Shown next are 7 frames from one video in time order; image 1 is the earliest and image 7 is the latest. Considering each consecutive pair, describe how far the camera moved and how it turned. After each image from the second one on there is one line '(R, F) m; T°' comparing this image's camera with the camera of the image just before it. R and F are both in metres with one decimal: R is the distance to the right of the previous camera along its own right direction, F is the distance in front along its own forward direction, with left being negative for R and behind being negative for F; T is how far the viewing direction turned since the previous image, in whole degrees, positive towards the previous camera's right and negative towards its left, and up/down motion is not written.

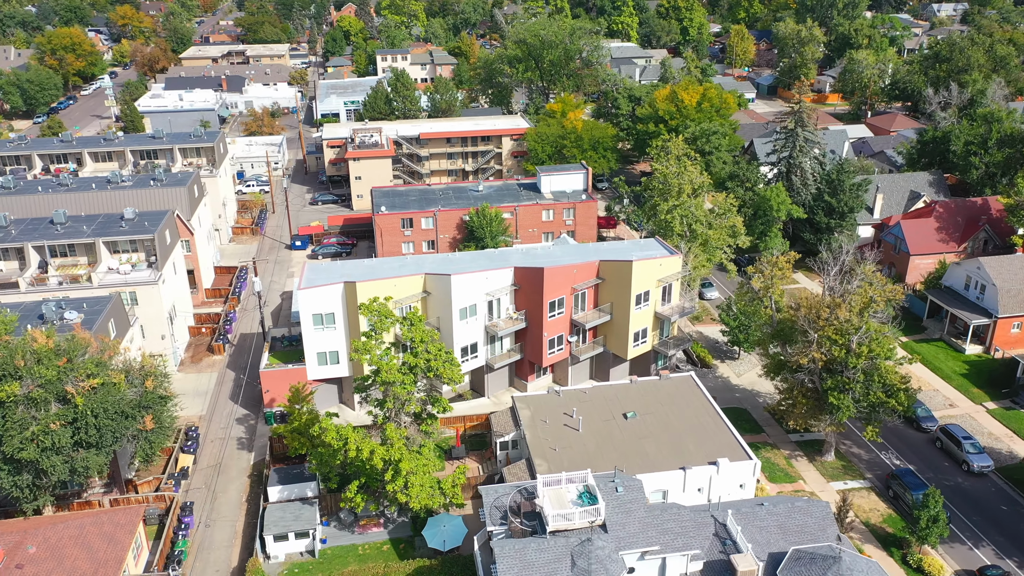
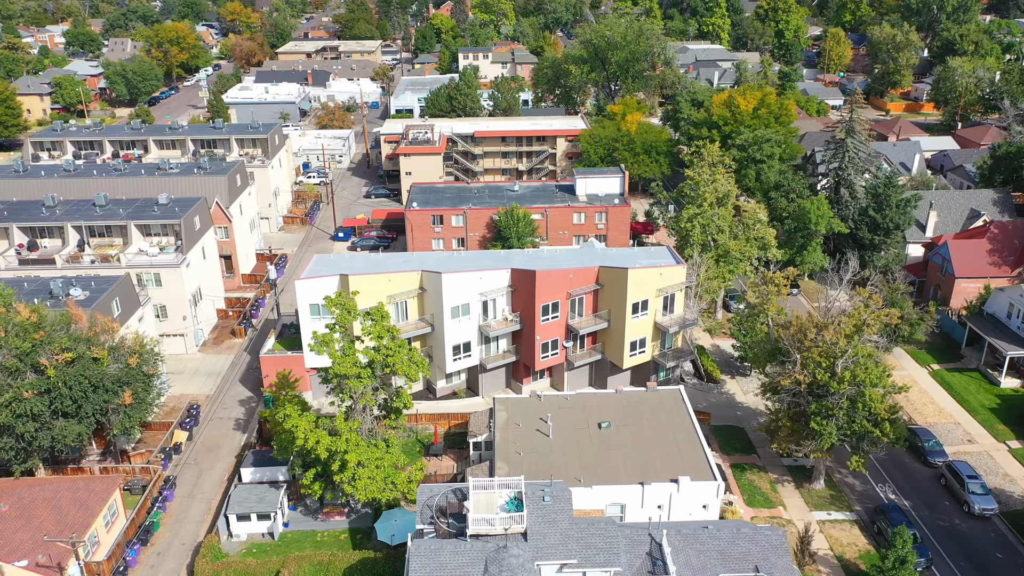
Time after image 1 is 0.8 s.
(+5.3, +0.4) m; -7°
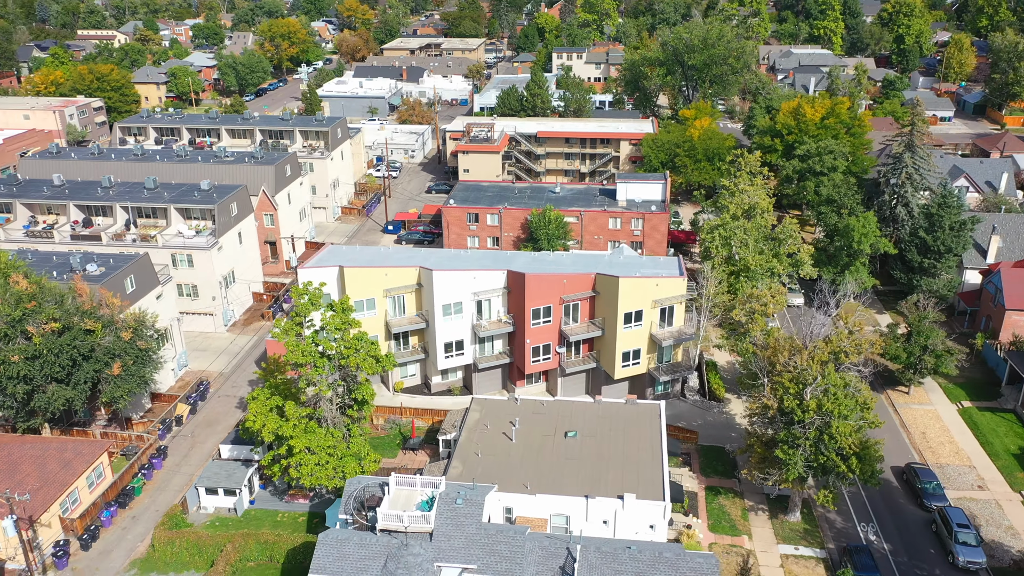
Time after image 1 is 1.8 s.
(+6.1, +0.5) m; -8°
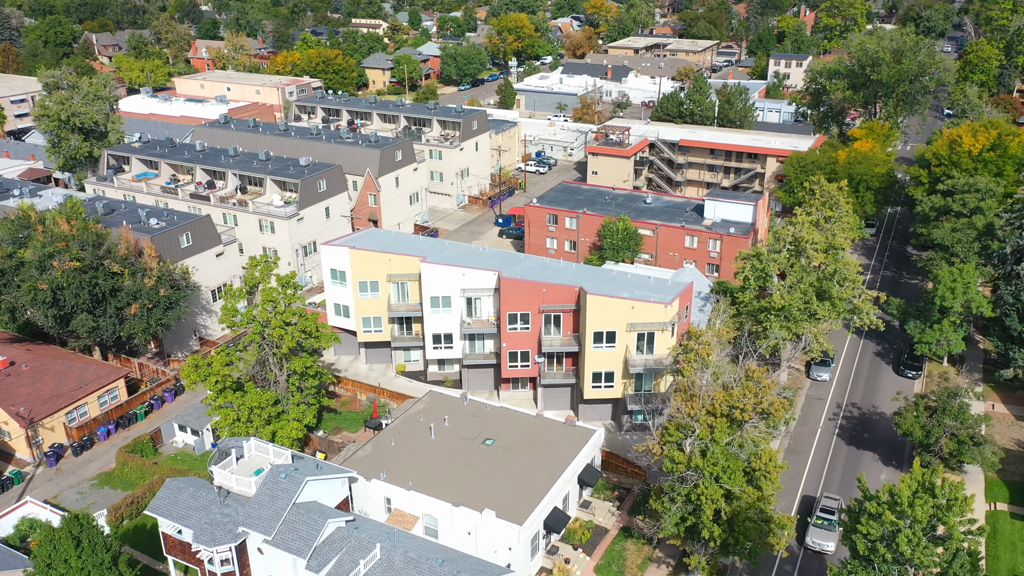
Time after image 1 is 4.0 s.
(+13.3, +2.3) m; -18°
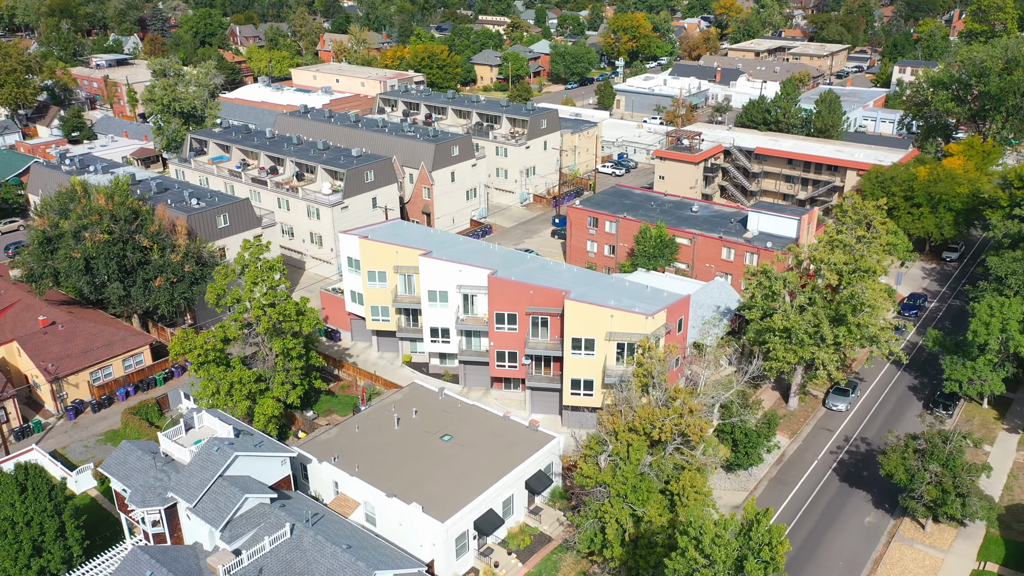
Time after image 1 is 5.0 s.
(+6.9, +0.7) m; -9°
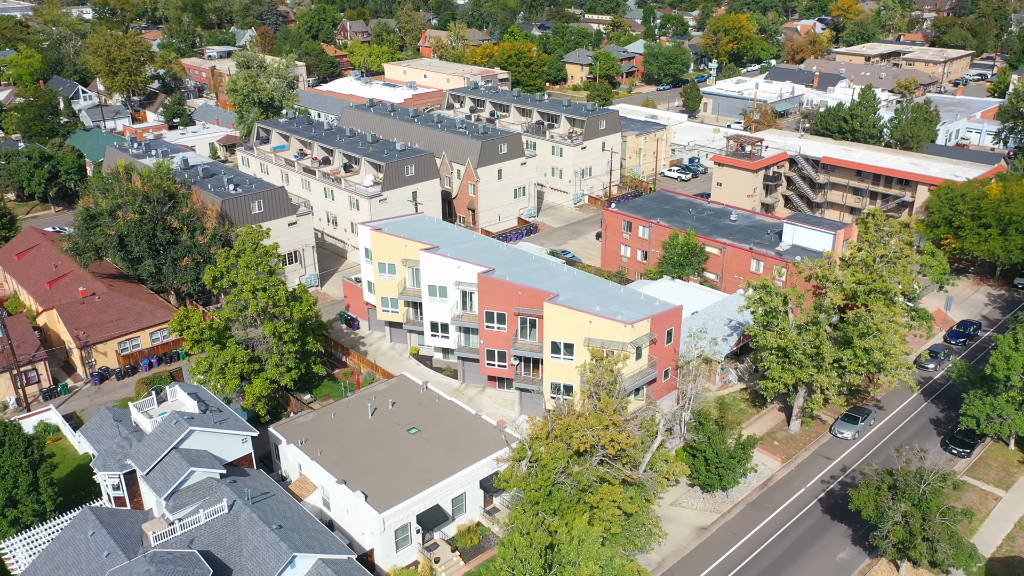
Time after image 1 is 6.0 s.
(+5.8, +0.5) m; -8°
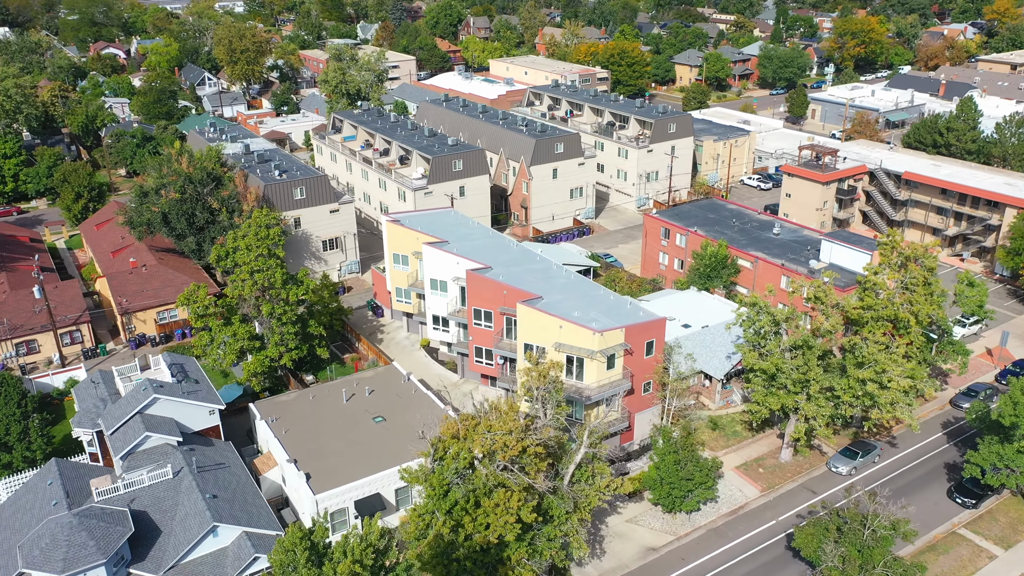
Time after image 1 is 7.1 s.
(+6.9, +0.7) m; -9°
